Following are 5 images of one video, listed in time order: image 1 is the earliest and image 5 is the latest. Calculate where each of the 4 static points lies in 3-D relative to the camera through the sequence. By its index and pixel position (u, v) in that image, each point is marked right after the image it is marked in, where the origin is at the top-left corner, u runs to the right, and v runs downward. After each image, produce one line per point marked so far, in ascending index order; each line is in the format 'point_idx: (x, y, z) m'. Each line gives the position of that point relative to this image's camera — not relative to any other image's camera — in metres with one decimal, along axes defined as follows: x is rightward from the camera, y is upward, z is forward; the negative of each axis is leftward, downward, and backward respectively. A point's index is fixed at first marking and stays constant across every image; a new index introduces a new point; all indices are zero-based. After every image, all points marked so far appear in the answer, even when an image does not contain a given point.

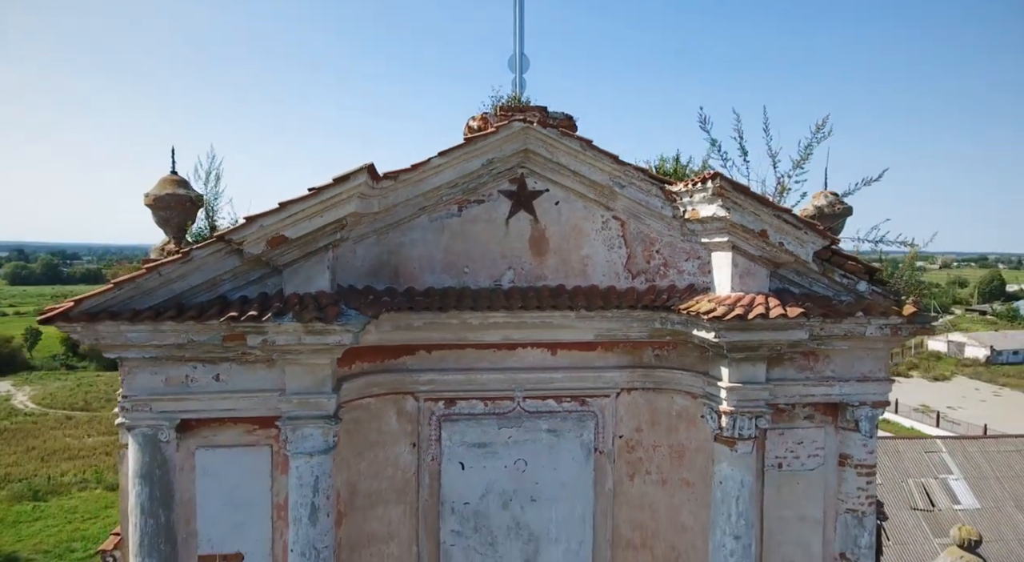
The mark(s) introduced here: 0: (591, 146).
0: (+0.6, +0.9, +4.6) m
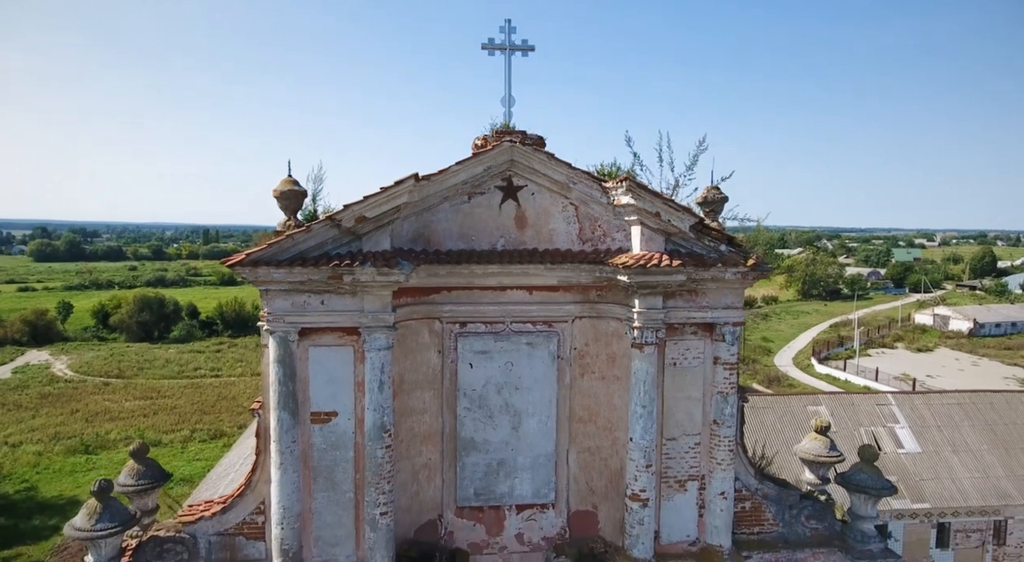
0: (+0.5, +1.3, +7.1) m
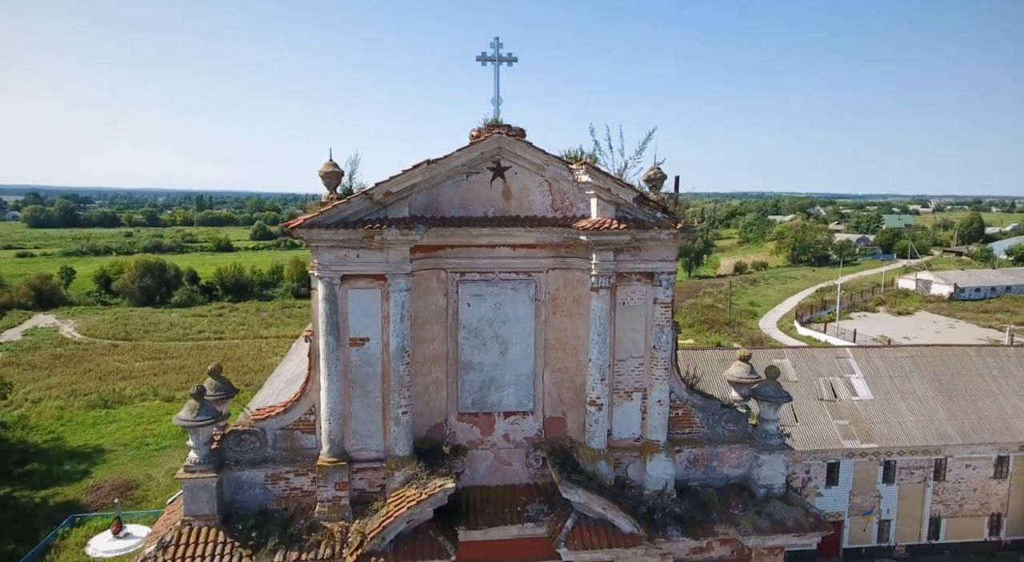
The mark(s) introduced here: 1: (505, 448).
0: (+0.3, +1.8, +9.3) m
1: (-0.1, -2.4, +10.0) m
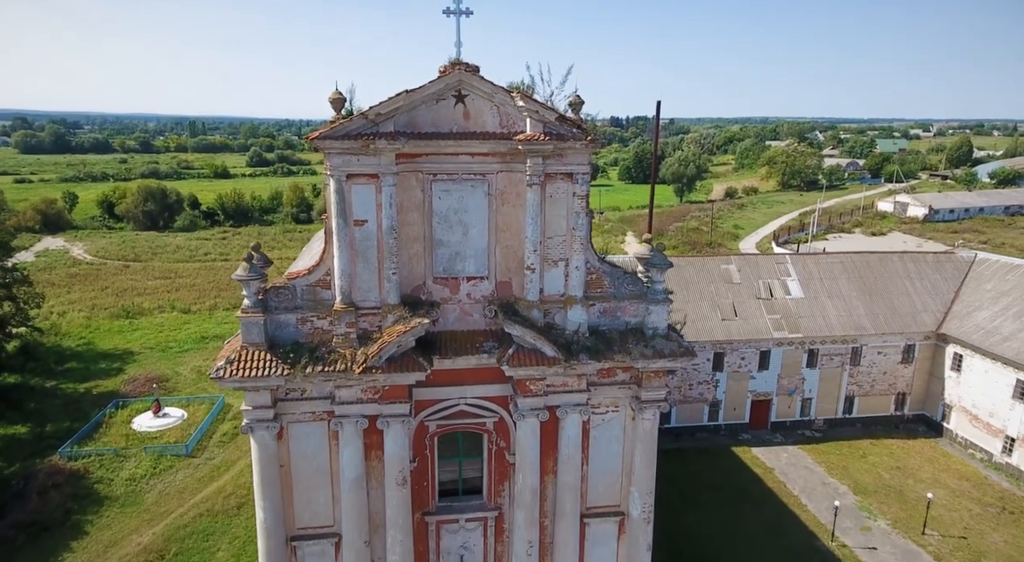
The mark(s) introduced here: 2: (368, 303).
0: (-0.5, +3.8, +12.8) m
1: (-0.9, -0.4, +13.9) m
2: (-2.8, -0.4, +13.3) m
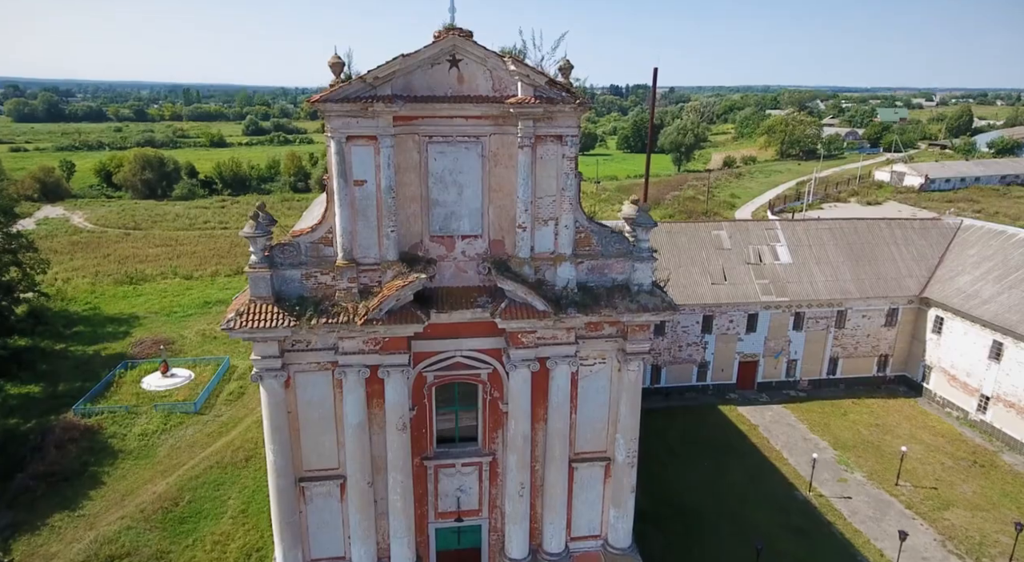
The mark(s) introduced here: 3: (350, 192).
0: (-0.7, +4.6, +13.3) m
1: (-1.1, +0.4, +14.6) m
2: (-2.9, +0.4, +14.0) m
3: (-3.2, +1.7, +13.6) m
